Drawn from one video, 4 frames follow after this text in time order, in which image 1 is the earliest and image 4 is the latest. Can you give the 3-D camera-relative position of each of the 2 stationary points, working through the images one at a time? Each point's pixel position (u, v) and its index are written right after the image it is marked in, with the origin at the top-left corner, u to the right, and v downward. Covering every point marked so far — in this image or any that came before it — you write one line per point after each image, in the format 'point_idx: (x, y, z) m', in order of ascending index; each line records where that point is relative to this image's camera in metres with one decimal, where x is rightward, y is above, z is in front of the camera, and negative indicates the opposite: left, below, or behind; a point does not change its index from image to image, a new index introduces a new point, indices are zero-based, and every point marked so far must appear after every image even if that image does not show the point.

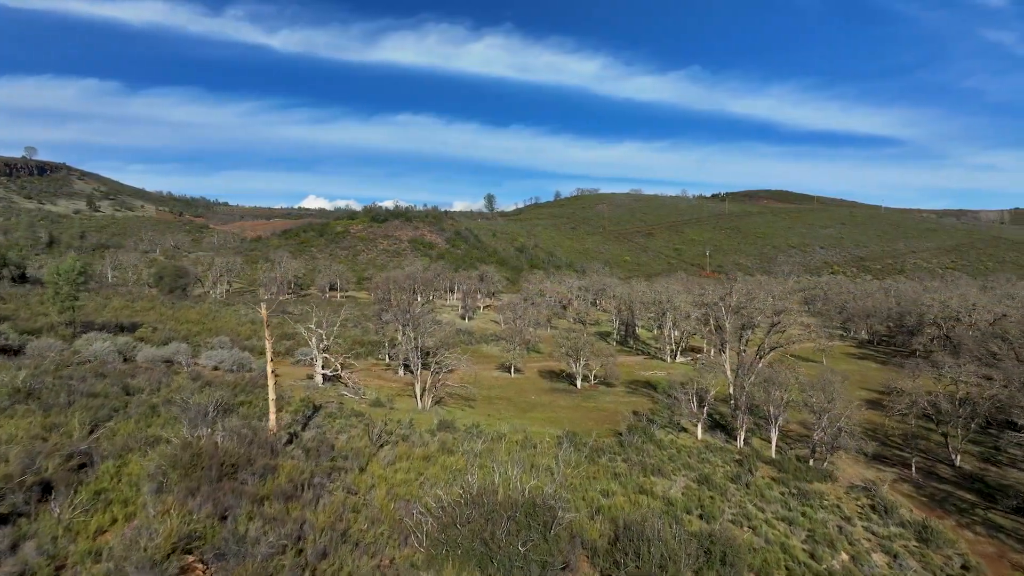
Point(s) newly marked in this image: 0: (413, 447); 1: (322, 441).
0: (-2.8, -4.4, +19.8) m
1: (-5.1, -4.1, +19.0) m
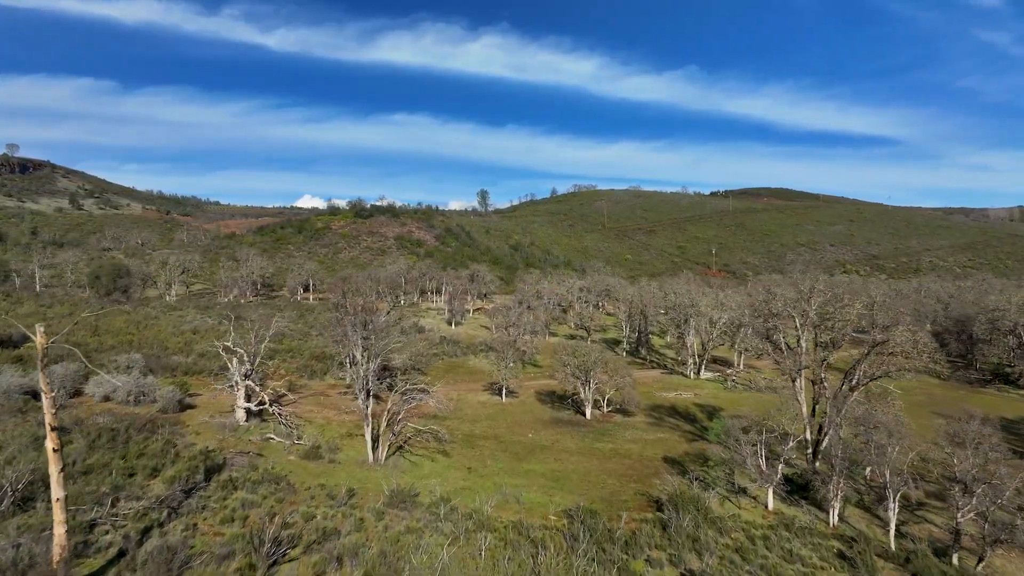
0: (-3.0, -4.5, +11.9) m
1: (-5.3, -4.2, +11.0) m
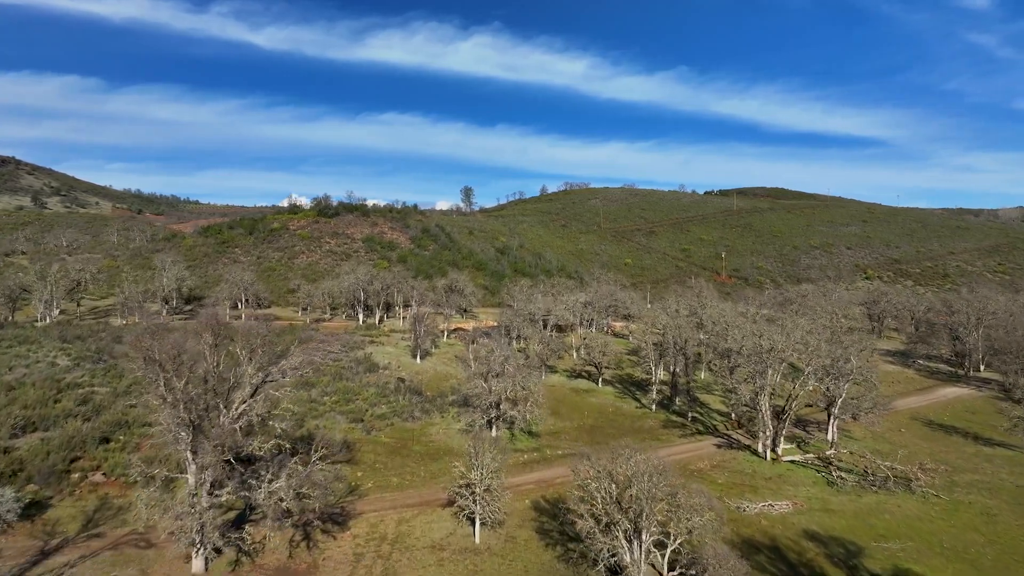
0: (-3.2, -5.8, -1.9) m
1: (-5.4, -5.4, -2.8) m
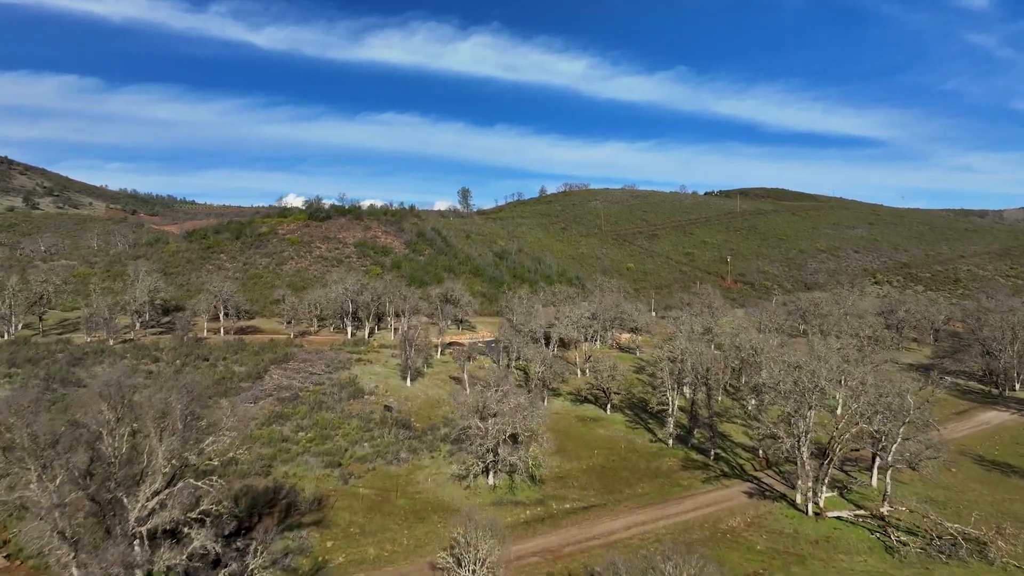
0: (-3.1, -6.6, -5.7) m
1: (-5.4, -6.3, -6.6) m
